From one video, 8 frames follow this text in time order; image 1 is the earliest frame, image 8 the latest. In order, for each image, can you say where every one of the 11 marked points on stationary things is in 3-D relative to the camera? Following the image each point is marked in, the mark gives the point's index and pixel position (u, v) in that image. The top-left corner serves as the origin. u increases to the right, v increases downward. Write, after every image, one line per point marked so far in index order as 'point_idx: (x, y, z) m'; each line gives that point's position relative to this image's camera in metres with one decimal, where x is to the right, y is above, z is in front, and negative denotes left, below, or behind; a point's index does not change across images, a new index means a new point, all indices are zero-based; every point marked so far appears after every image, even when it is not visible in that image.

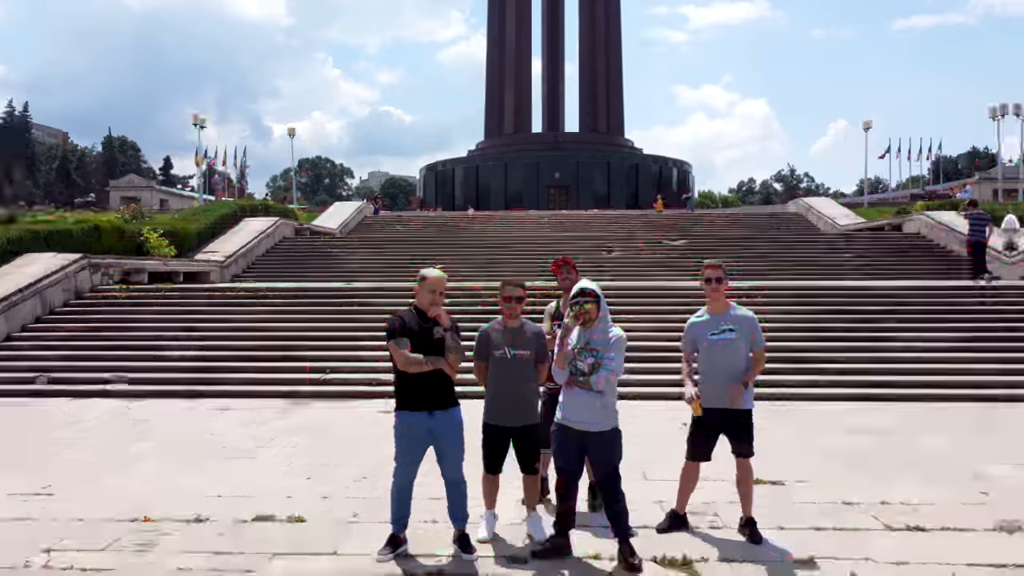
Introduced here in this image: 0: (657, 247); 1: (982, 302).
0: (+1.9, +0.6, +10.6) m
1: (+3.6, 0.0, +6.1) m
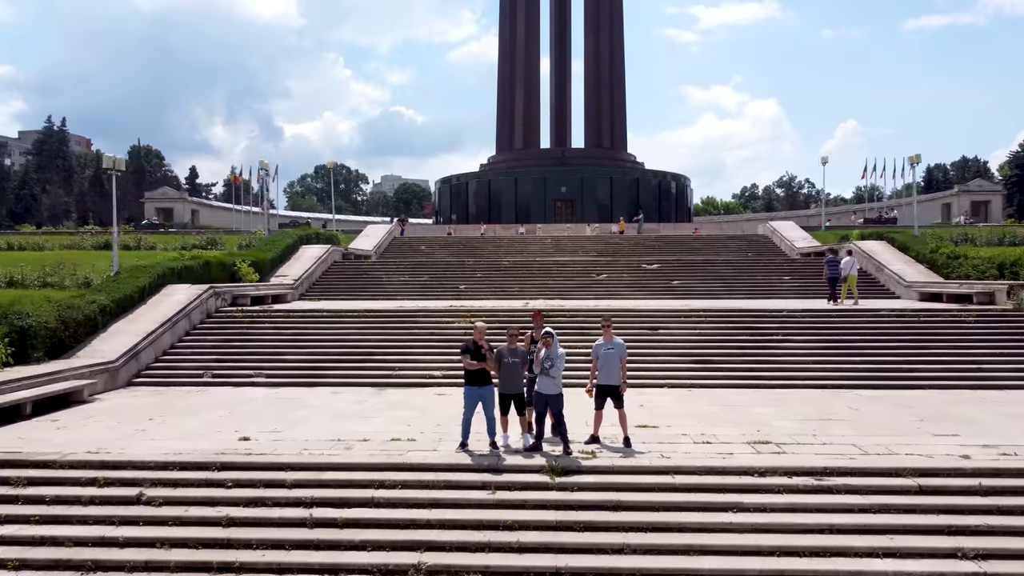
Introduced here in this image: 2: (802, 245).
0: (+2.1, +0.3, +13.1) m
1: (+3.6, -0.3, +8.6) m
2: (+5.6, +0.8, +15.7) m
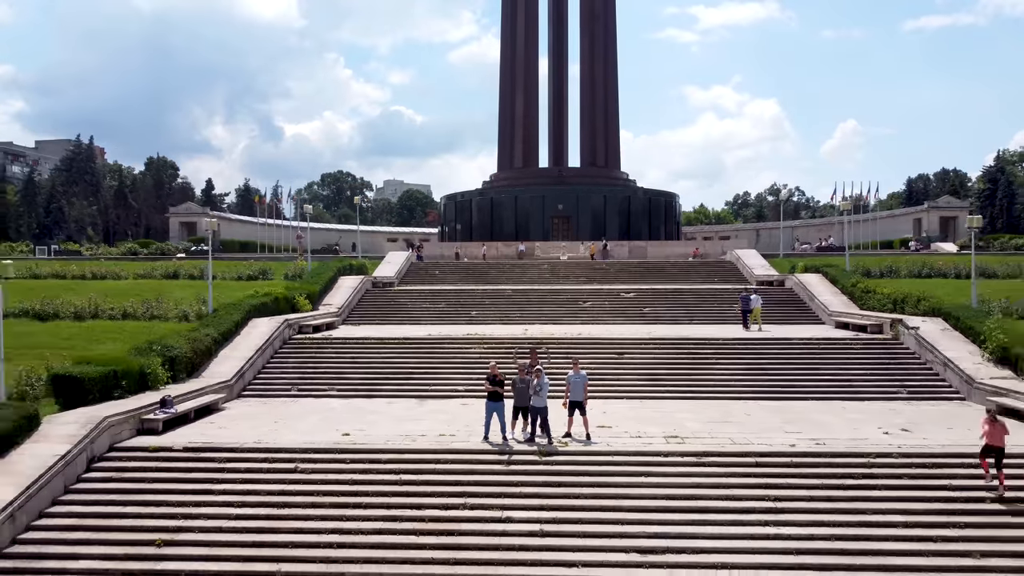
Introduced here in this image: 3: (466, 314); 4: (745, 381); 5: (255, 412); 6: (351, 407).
0: (+2.1, -0.2, +15.9) m
1: (+3.7, -0.8, +11.4) m
2: (+5.7, +0.4, +18.6) m
3: (-0.9, -0.5, +15.2) m
4: (+3.0, -1.2, +10.2) m
5: (-2.9, -1.4, +9.1) m
6: (-1.9, -1.4, +9.6) m
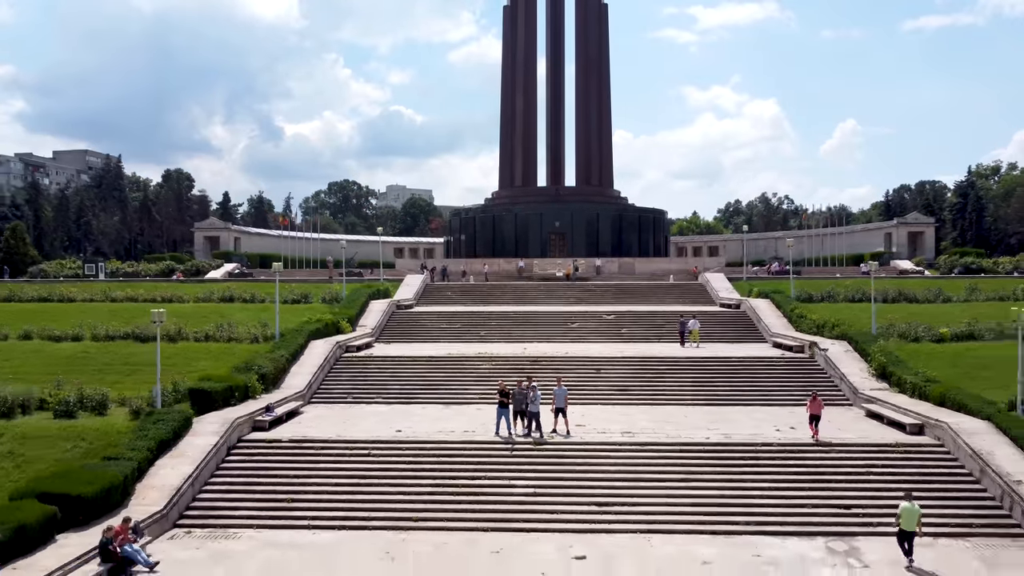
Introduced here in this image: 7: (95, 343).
0: (+2.1, -0.7, +19.3) m
1: (+3.7, -1.3, +14.8) m
2: (+5.7, -0.2, +21.9) m
3: (-0.8, -1.0, +18.6) m
4: (+3.0, -1.7, +13.6) m
5: (-2.8, -1.9, +12.5) m
6: (-1.9, -1.9, +12.9) m
7: (-8.3, -1.1, +16.3) m
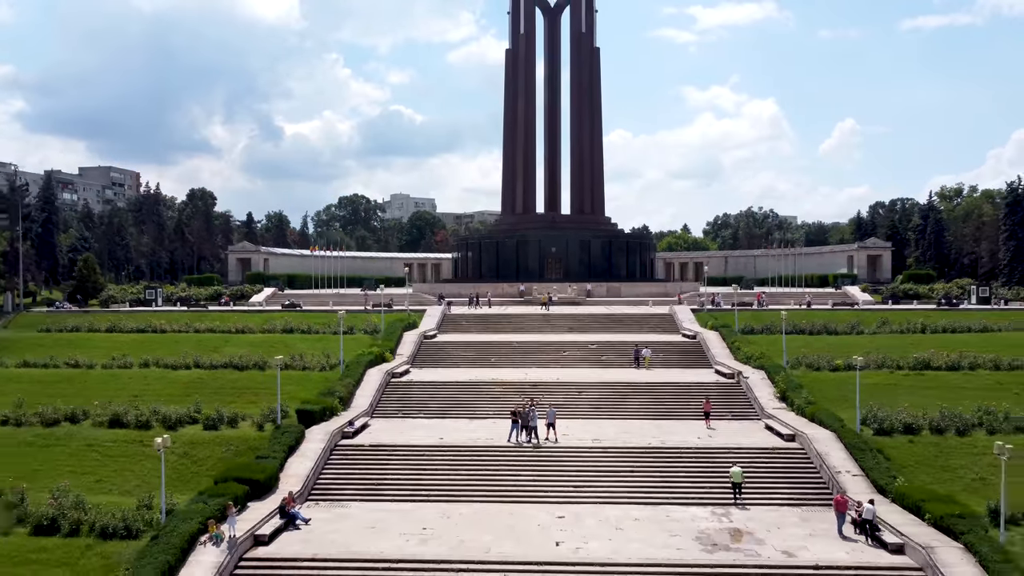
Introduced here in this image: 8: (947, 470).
0: (+2.2, -1.8, +24.5) m
1: (+3.8, -2.4, +20.0) m
2: (+5.8, -1.3, +27.1) m
3: (-0.7, -2.1, +23.8) m
4: (+3.1, -2.8, +18.8) m
5: (-2.7, -3.0, +17.7) m
6: (-1.7, -3.0, +18.1) m
7: (-8.2, -2.2, +21.5) m
8: (+7.7, -3.2, +14.3) m
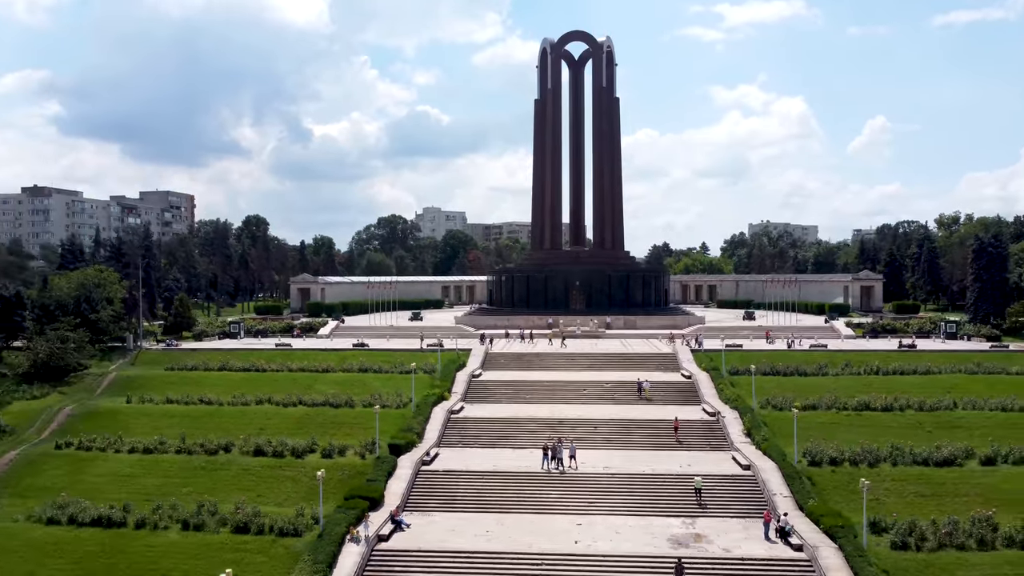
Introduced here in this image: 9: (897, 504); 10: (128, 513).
0: (+3.4, -3.7, +30.7) m
1: (+4.9, -4.3, +26.1) m
2: (+7.1, -3.2, +33.2) m
3: (+0.5, -4.0, +30.1) m
4: (+4.1, -4.7, +25.0) m
5: (-1.8, -4.9, +24.0) m
6: (-0.8, -5.0, +24.4) m
7: (-7.1, -4.1, +28.0) m
8: (+8.5, -5.1, +20.3) m
9: (+9.4, -5.3, +19.8) m
10: (-9.3, -5.4, +19.6) m
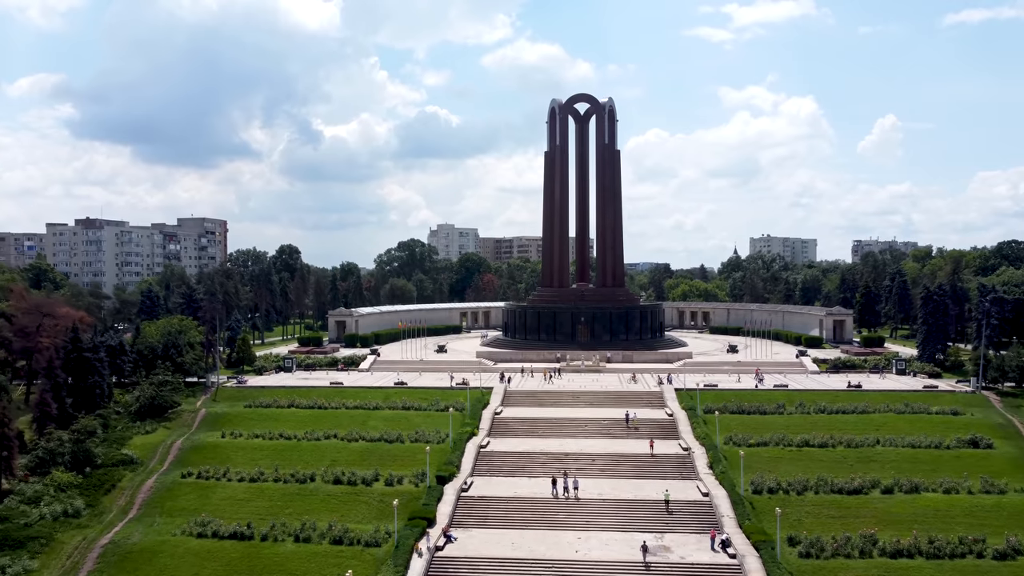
0: (+4.2, -6.3, +38.0) m
1: (+5.5, -7.0, +33.5) m
2: (+7.8, -5.8, +40.5) m
3: (+1.2, -6.6, +37.5) m
4: (+4.8, -7.4, +32.3) m
5: (-1.1, -7.6, +31.4) m
6: (-0.1, -7.6, +31.9) m
7: (-6.4, -6.8, +35.5) m
8: (+9.1, -7.8, +27.6) m
9: (+10.0, -7.9, +27.1) m
10: (-8.7, -8.1, +27.1) m
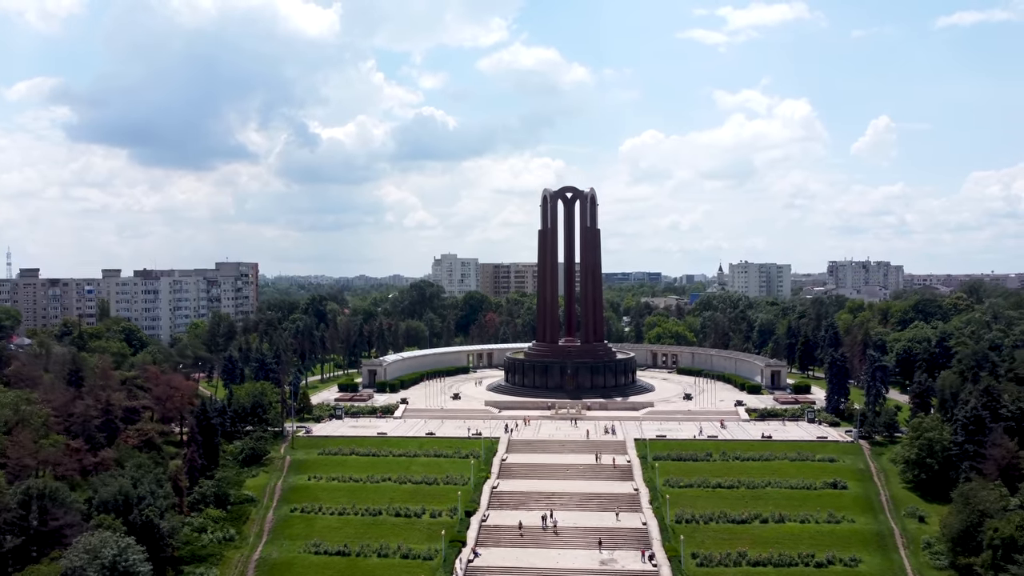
0: (+4.3, -11.8, +53.0) m
1: (+5.7, -12.4, +48.4) m
2: (+8.0, -11.2, +55.4) m
3: (+1.3, -12.1, +52.4) m
4: (+5.0, -12.8, +47.2) m
5: (-0.9, -13.0, +46.3) m
6: (+0.1, -13.0, +46.7) m
7: (-6.2, -12.2, +50.3) m
8: (+9.3, -13.2, +42.5) m
9: (+10.3, -13.3, +42.0) m
10: (-8.5, -13.5, +42.0) m
